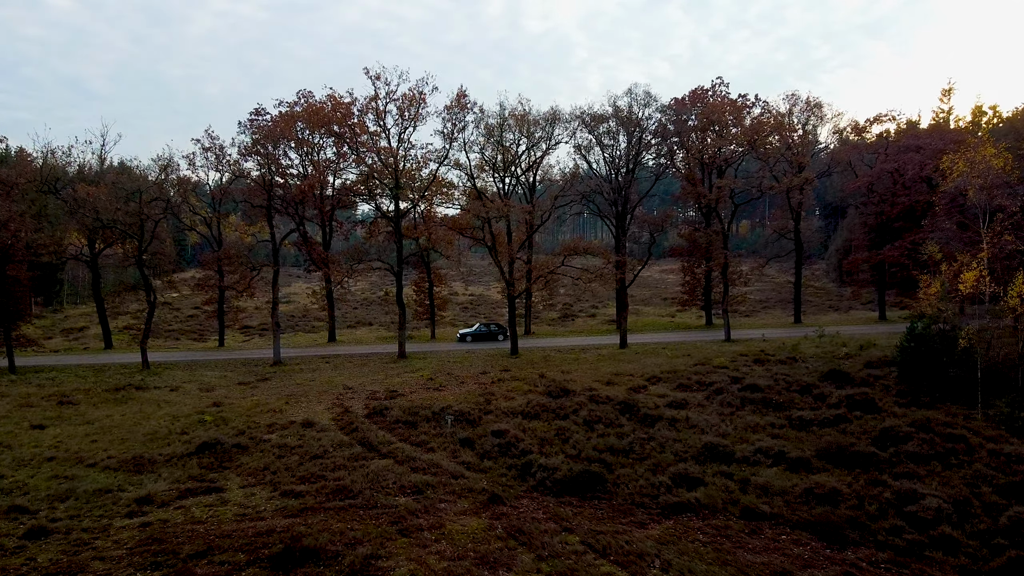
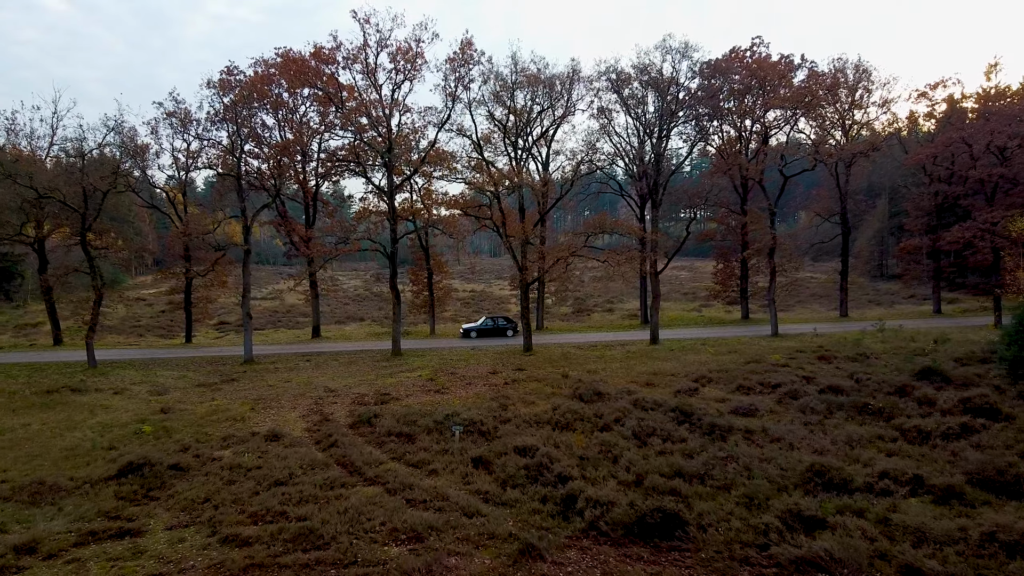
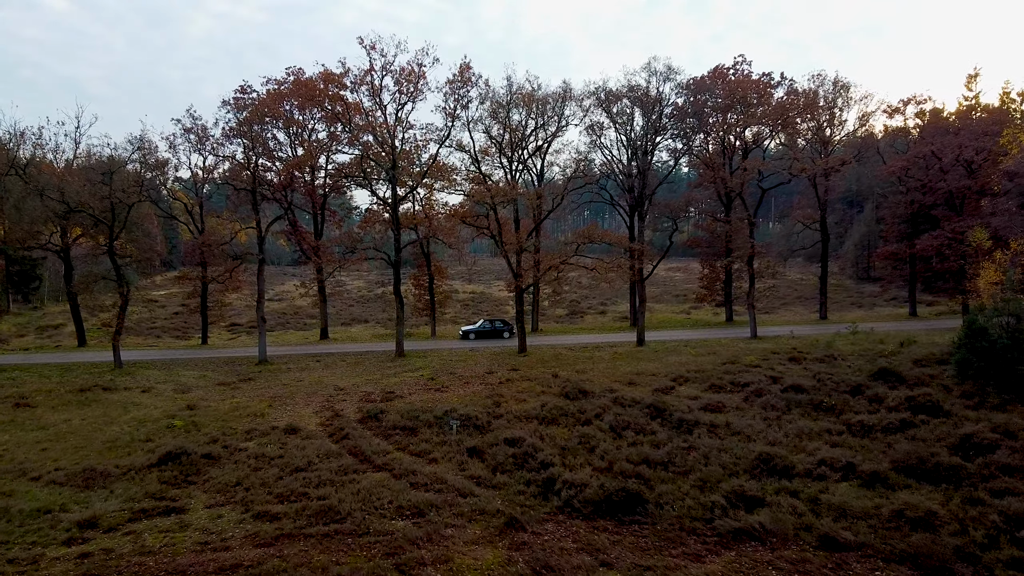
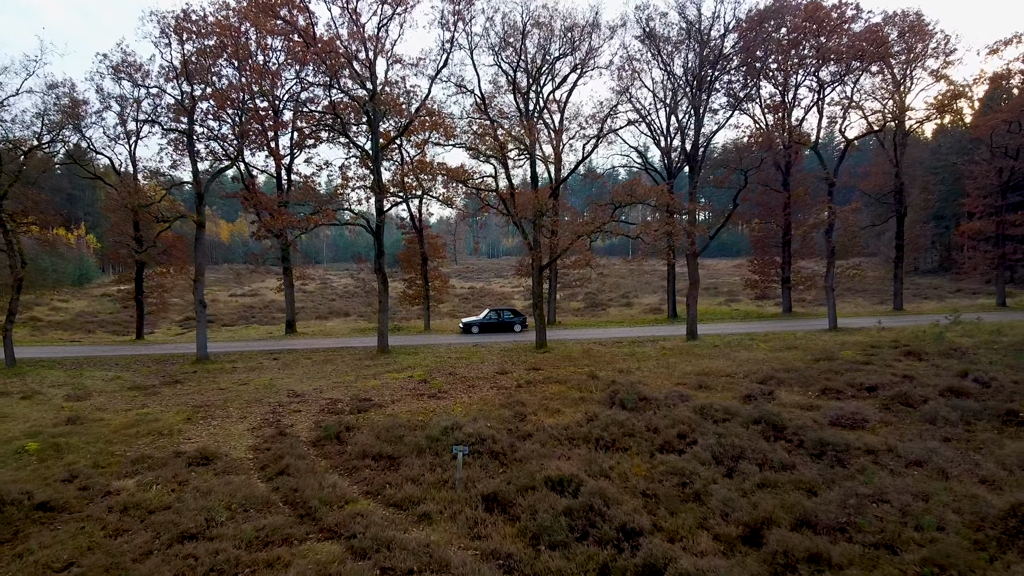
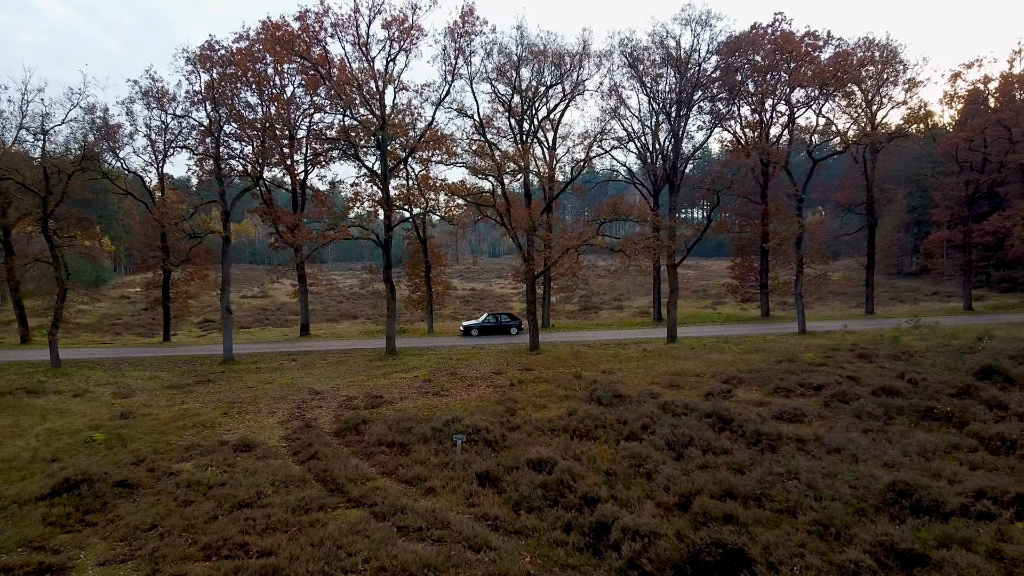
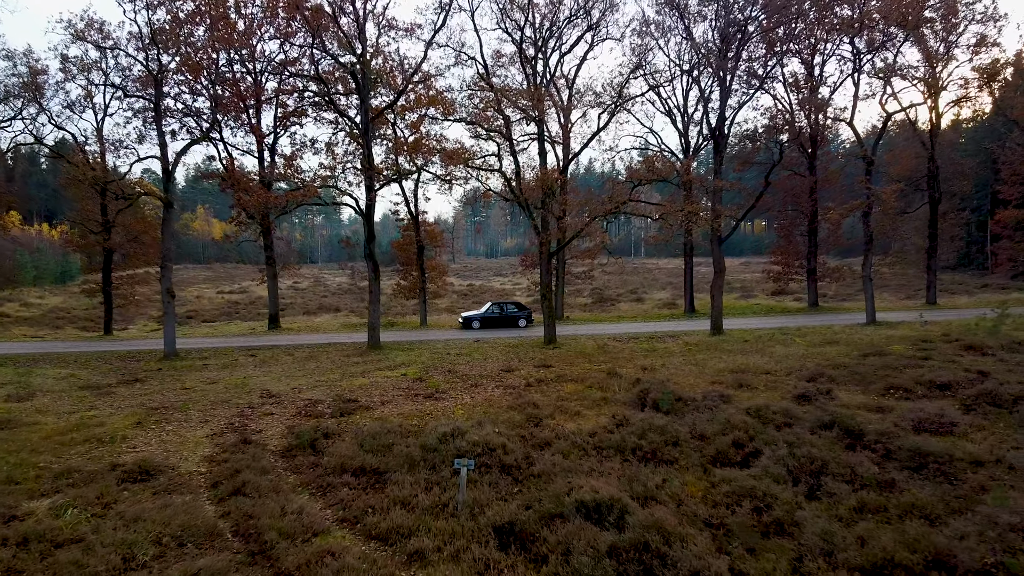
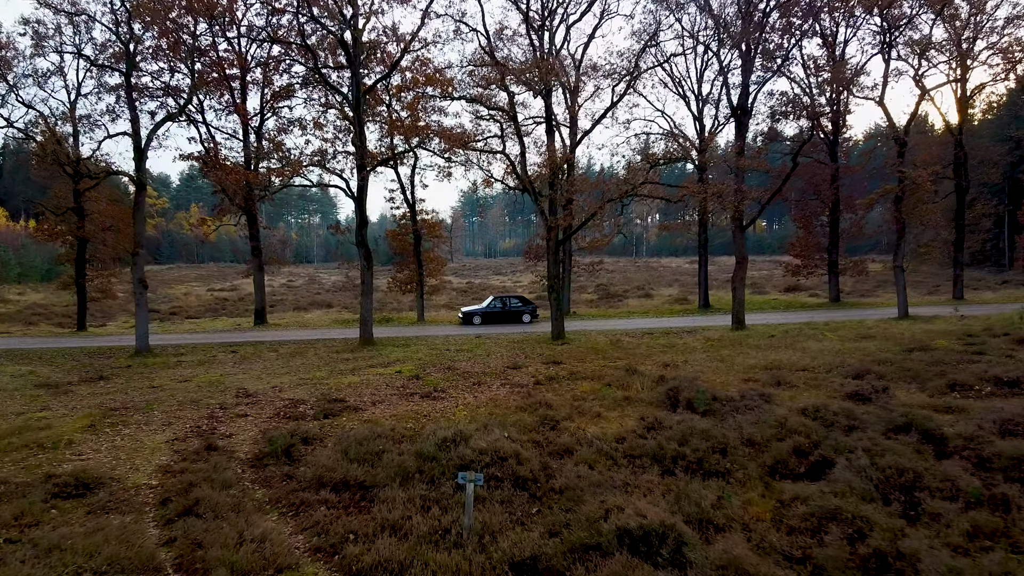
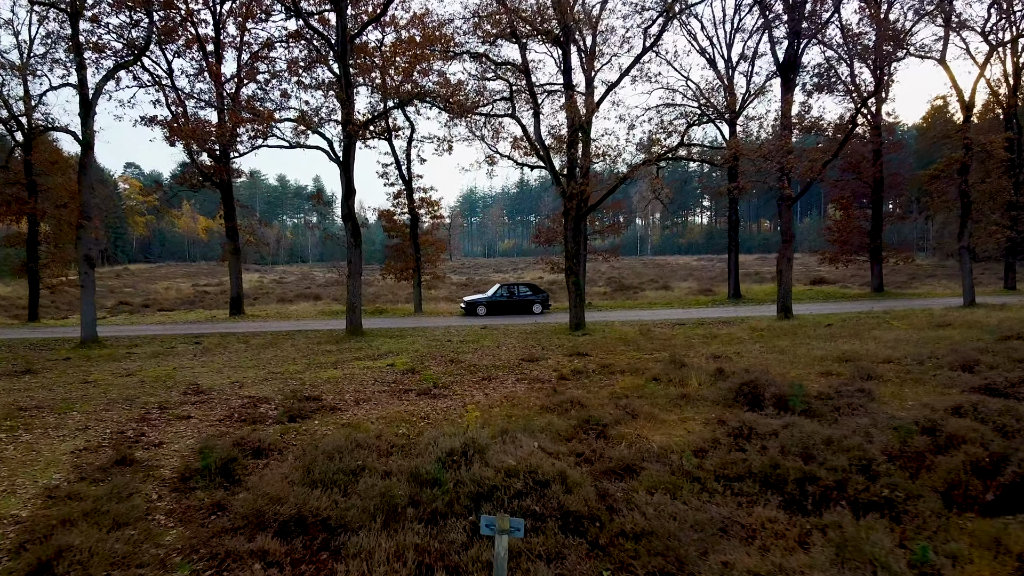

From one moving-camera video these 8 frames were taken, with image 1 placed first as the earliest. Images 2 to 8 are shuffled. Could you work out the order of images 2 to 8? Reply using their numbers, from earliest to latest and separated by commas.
3, 2, 5, 4, 6, 7, 8
